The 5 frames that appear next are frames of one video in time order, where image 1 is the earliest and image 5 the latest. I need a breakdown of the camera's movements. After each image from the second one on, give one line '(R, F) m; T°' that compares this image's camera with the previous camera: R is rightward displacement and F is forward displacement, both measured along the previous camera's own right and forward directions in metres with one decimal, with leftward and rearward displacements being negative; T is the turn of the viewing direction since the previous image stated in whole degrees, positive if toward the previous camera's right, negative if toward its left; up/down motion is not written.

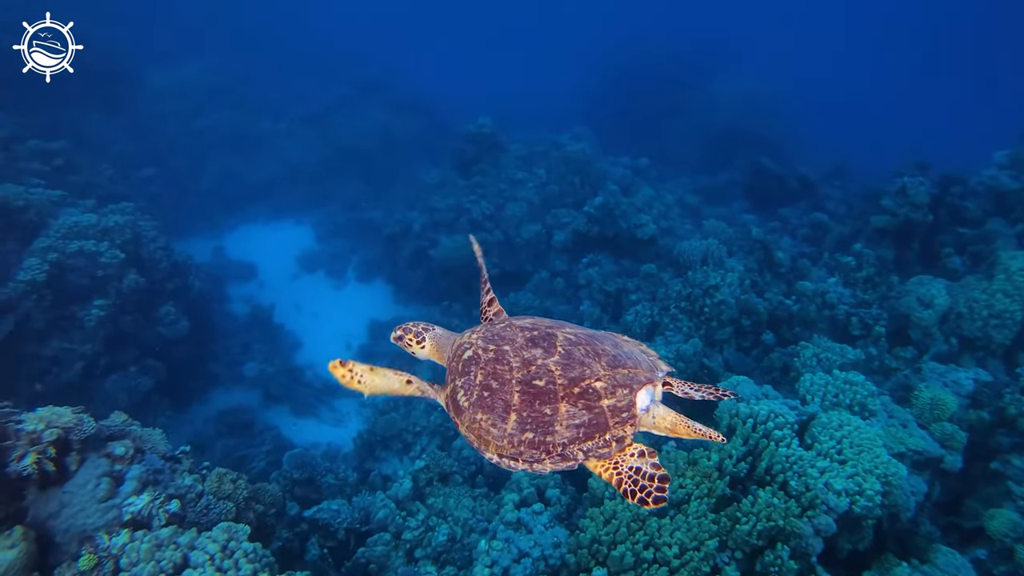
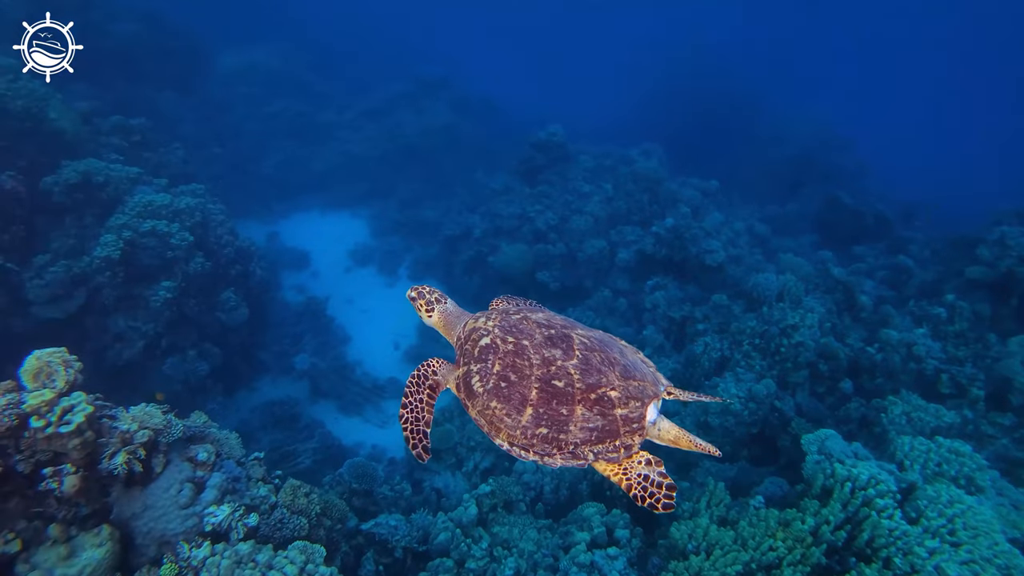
(-0.7, +0.3) m; -2°
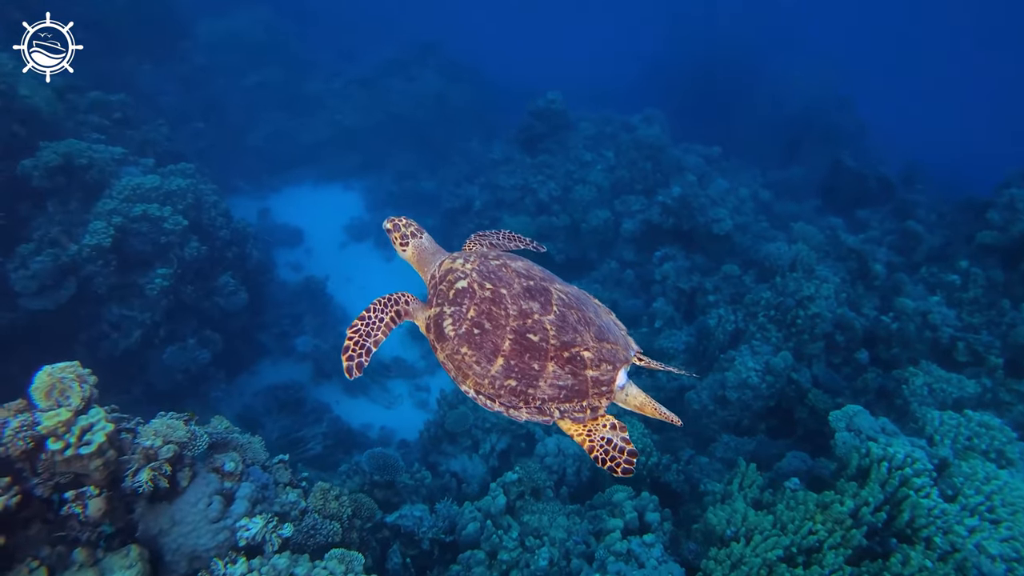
(-0.4, +0.3) m; +1°
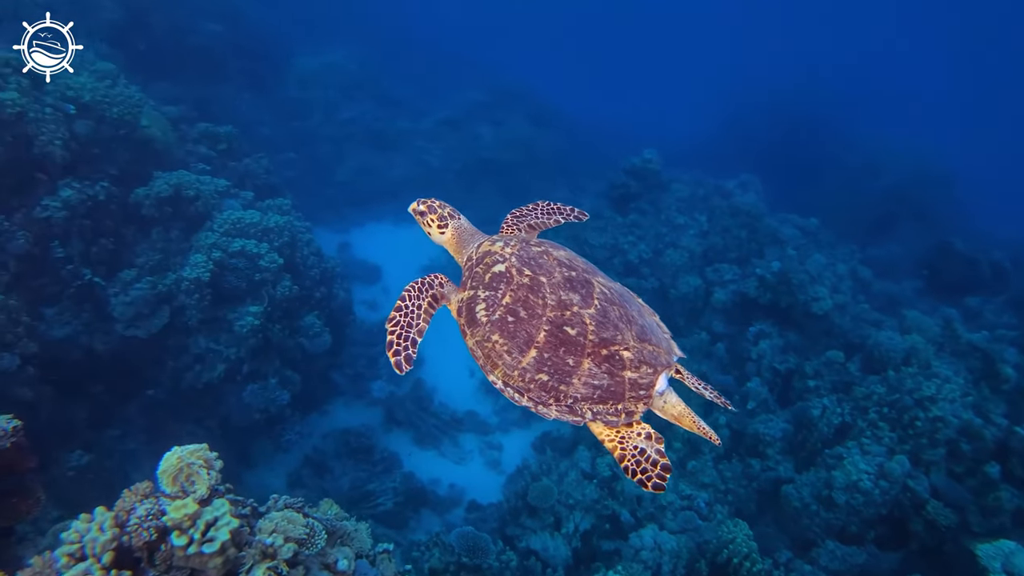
(-0.8, +0.3) m; -4°
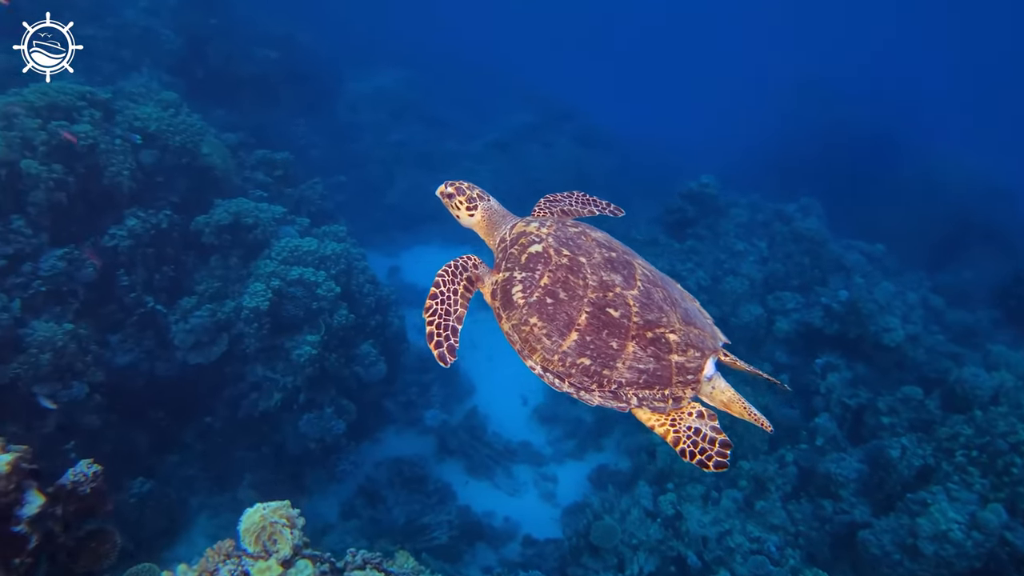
(-0.4, +0.2) m; -3°
